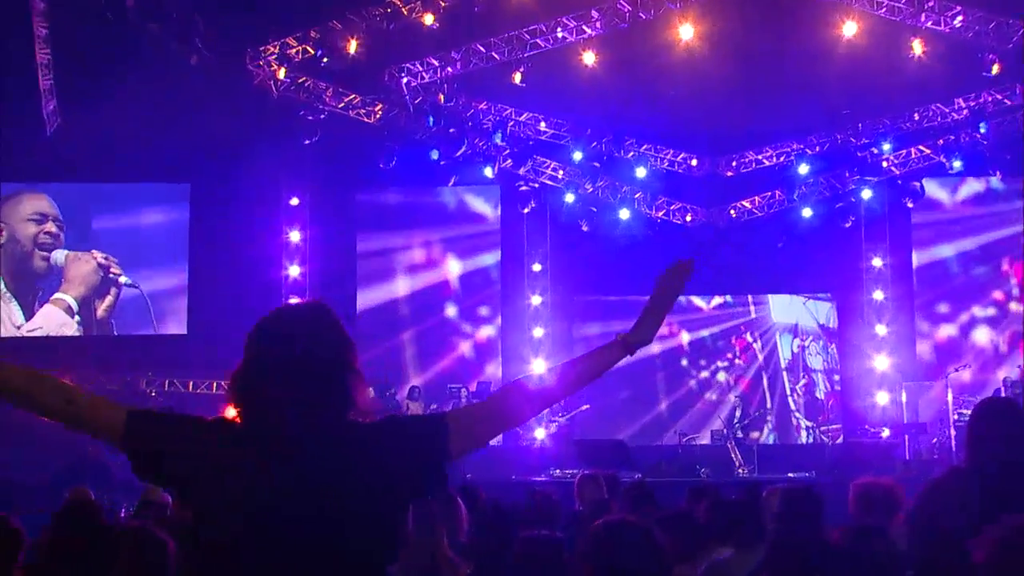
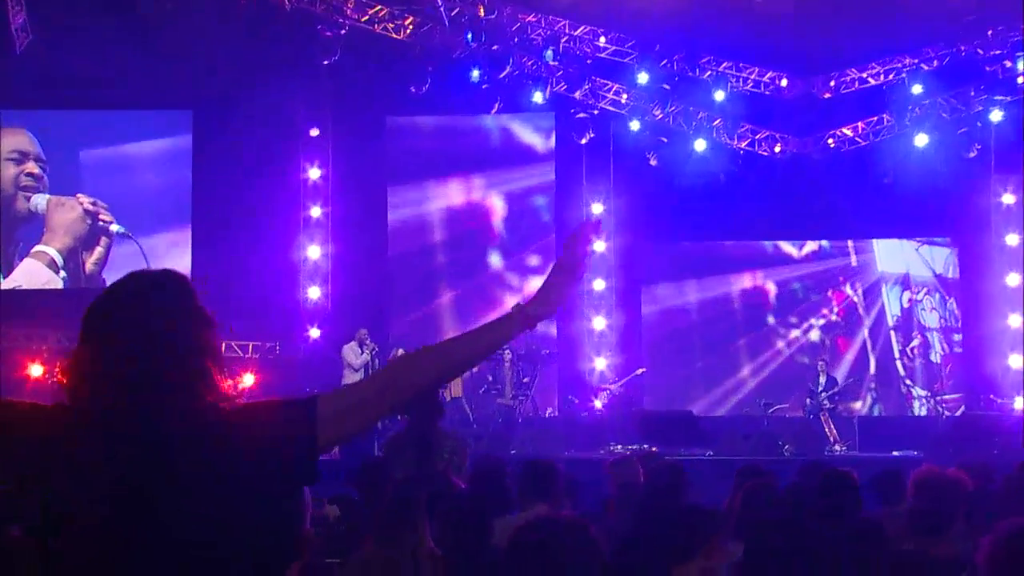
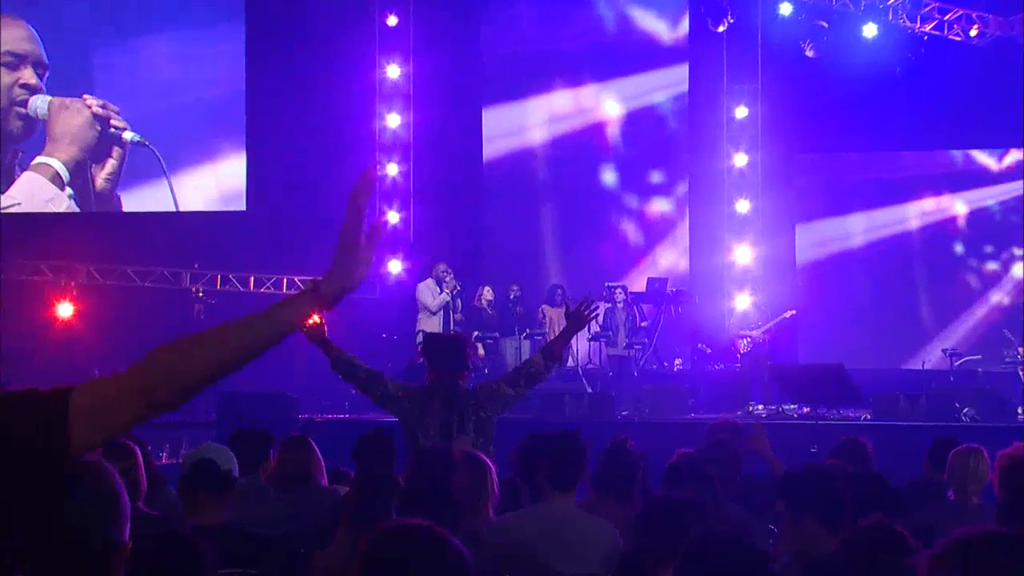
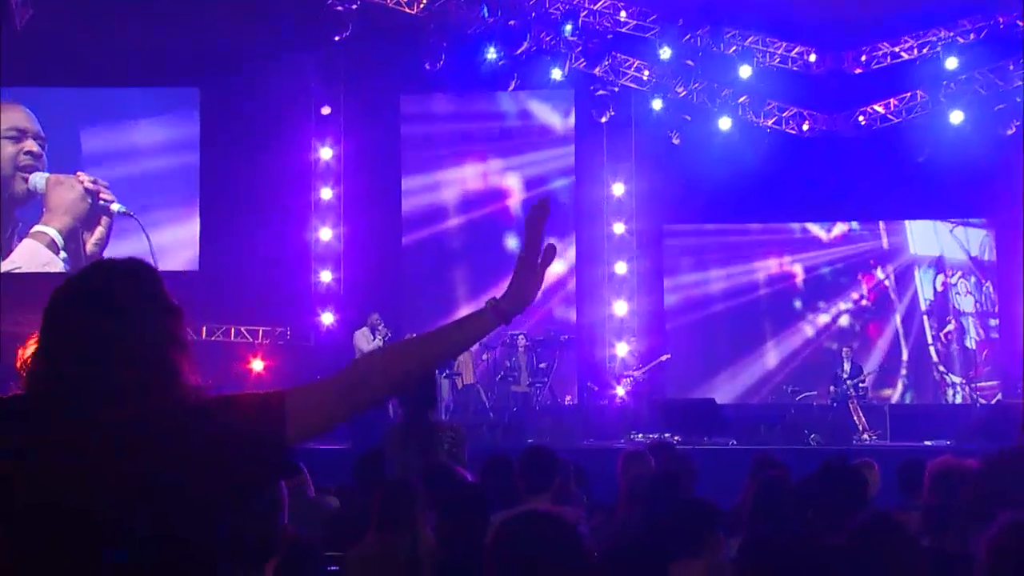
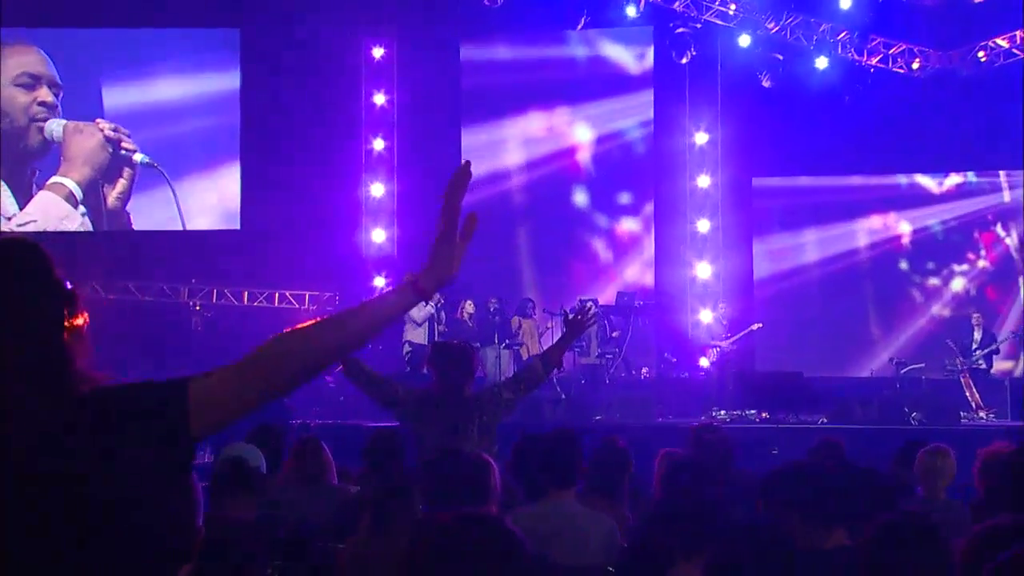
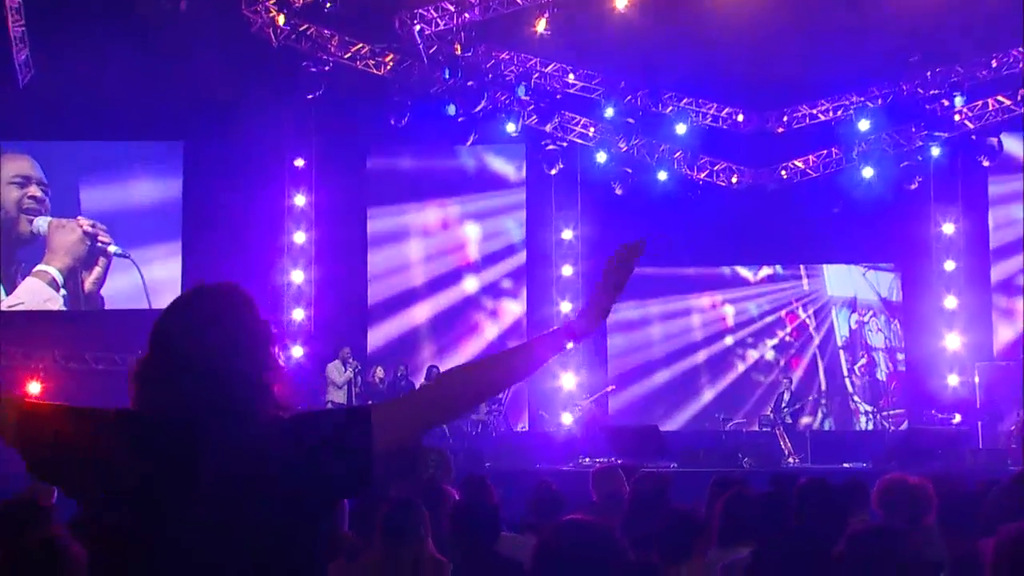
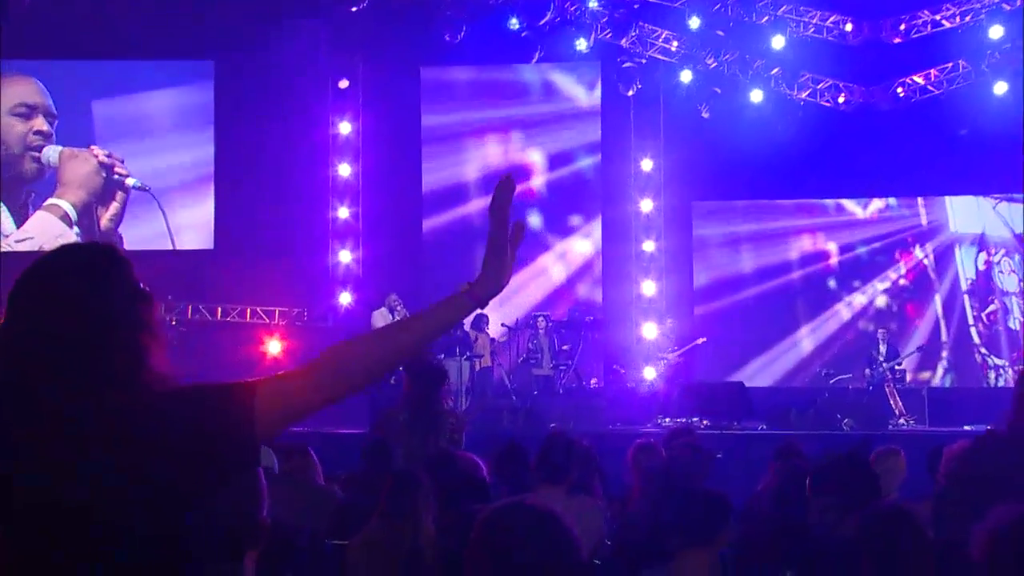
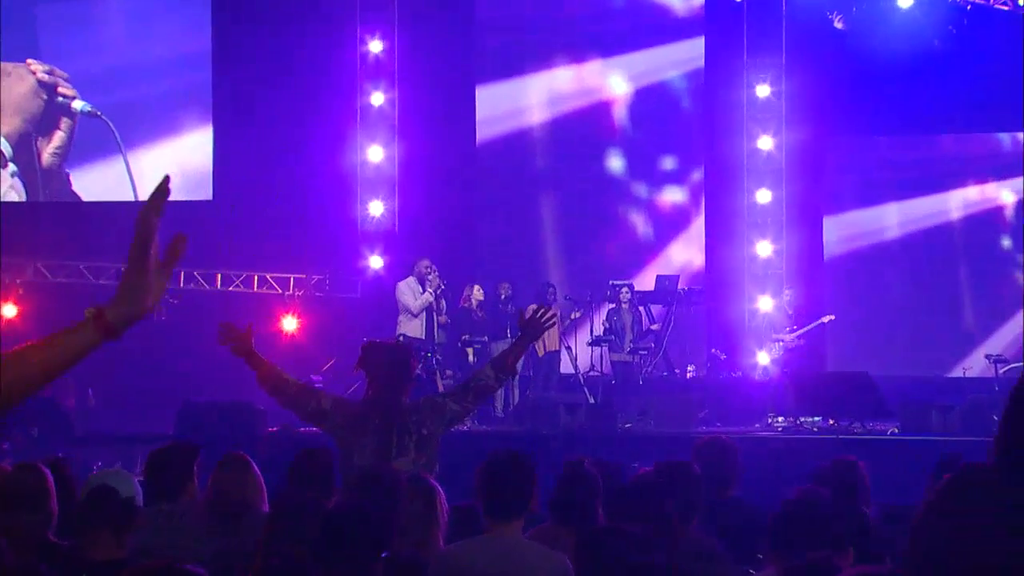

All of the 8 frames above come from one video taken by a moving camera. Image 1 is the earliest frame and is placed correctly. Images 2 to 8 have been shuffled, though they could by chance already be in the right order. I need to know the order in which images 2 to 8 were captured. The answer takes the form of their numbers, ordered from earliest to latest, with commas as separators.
6, 2, 4, 7, 5, 3, 8
